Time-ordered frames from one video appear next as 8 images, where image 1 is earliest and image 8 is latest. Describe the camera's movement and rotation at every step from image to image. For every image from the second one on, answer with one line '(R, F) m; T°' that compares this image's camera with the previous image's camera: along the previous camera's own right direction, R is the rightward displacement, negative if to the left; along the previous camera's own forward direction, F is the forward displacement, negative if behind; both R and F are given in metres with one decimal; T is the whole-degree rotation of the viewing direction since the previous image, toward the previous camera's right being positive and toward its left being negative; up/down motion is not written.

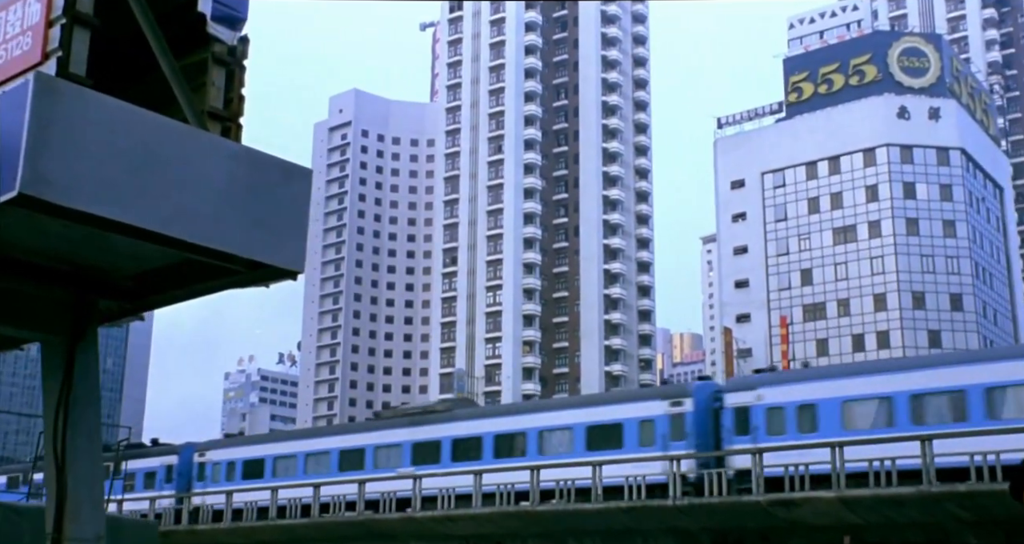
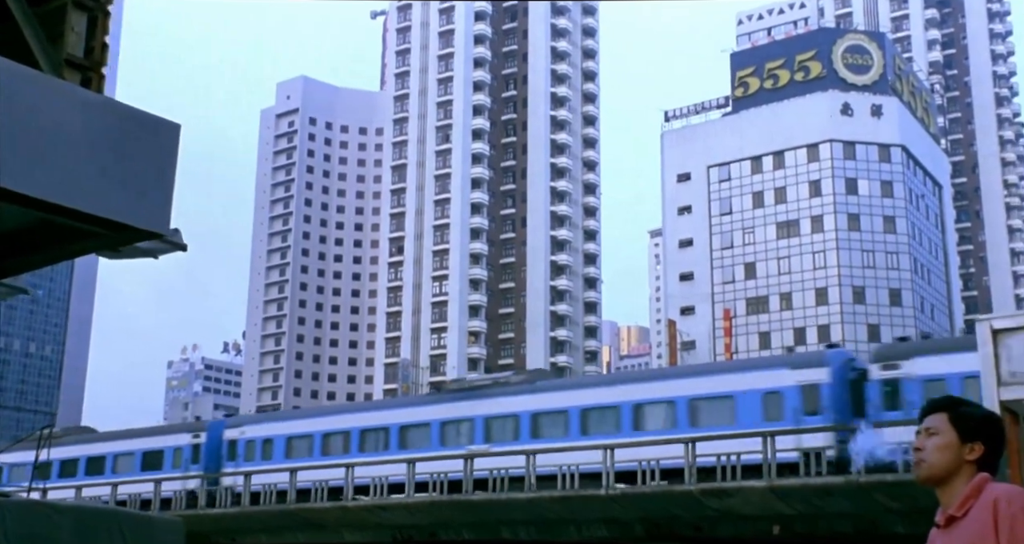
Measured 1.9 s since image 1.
(-0.3, -0.1) m; +3°
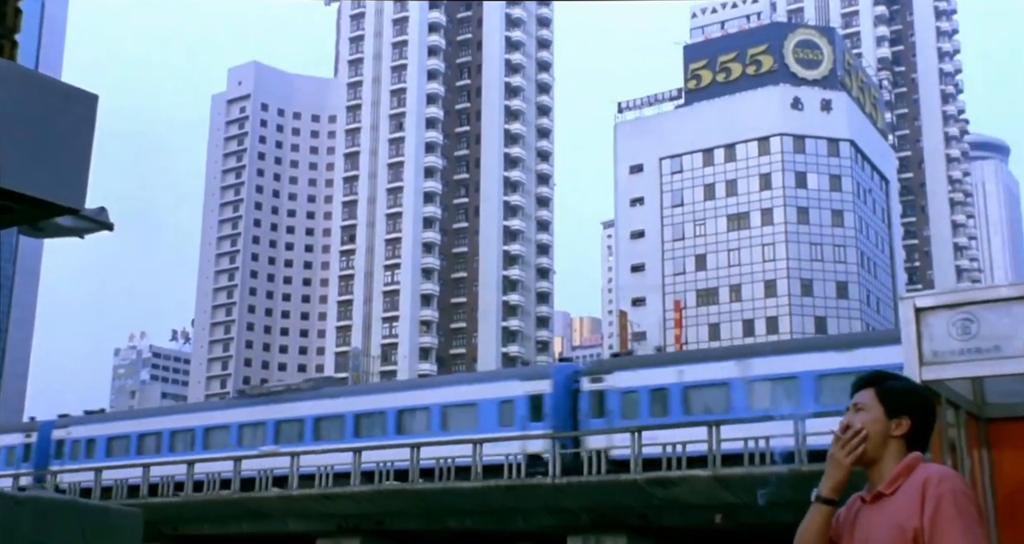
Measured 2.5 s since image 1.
(0.0, 0.0) m; +2°
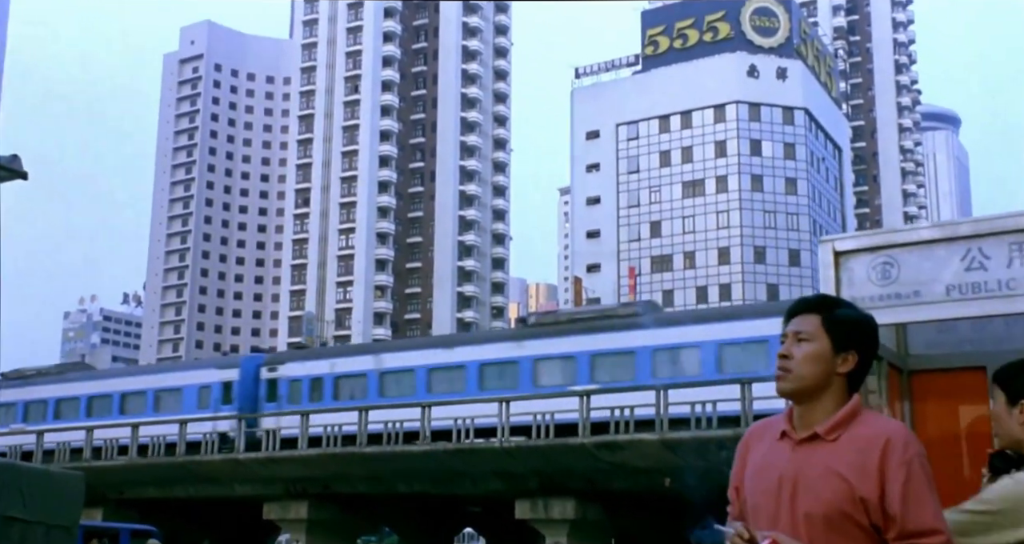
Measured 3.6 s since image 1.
(-2.0, +0.3) m; +3°
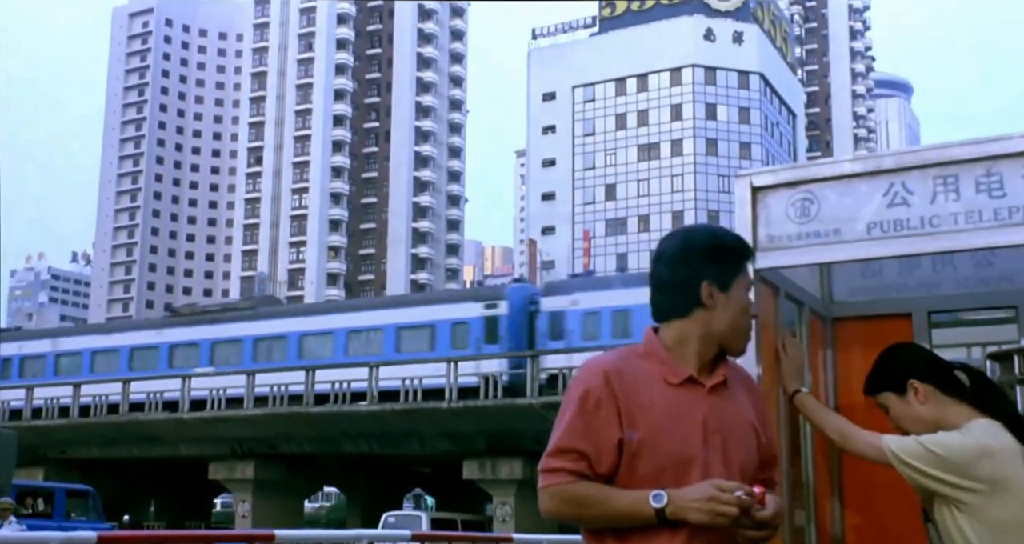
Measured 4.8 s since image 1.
(+0.5, +0.8) m; +2°
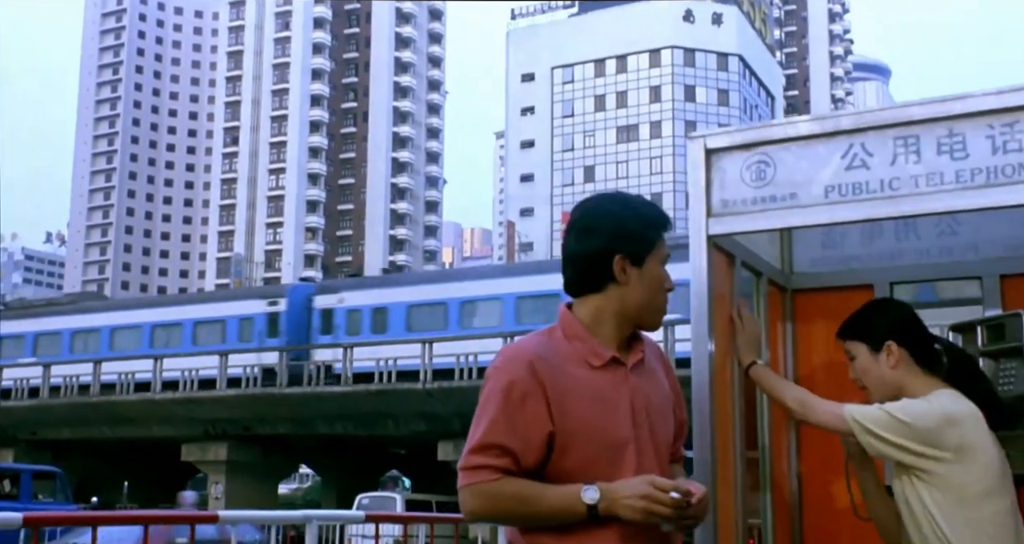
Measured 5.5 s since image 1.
(+0.3, +0.5) m; +1°
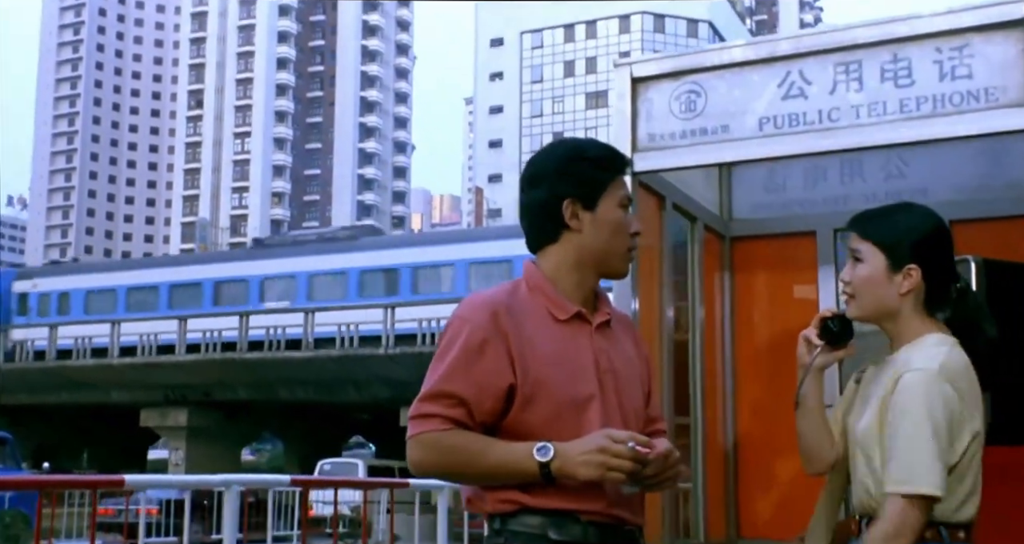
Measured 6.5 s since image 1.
(+0.5, +0.9) m; +1°
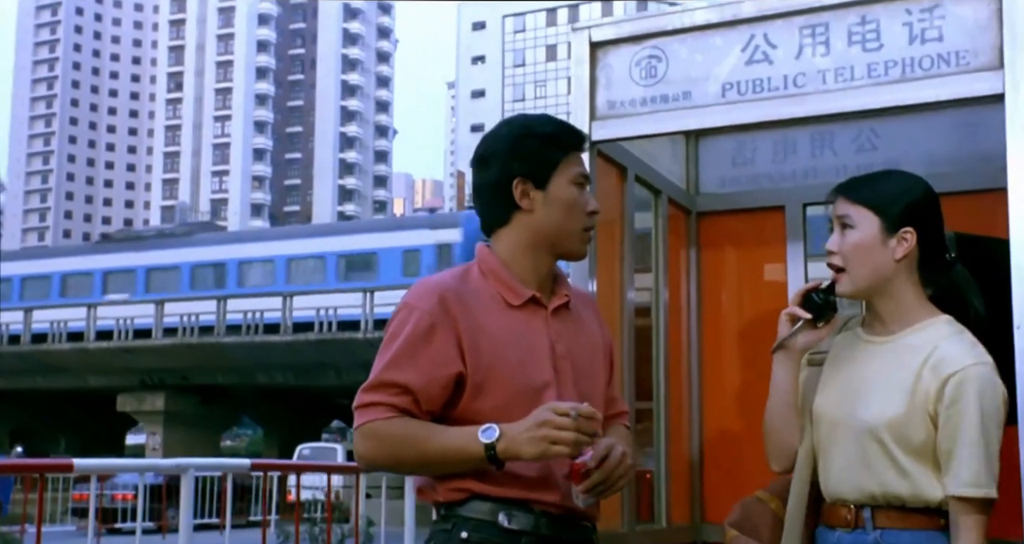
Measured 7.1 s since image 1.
(+0.2, +0.4) m; +1°
